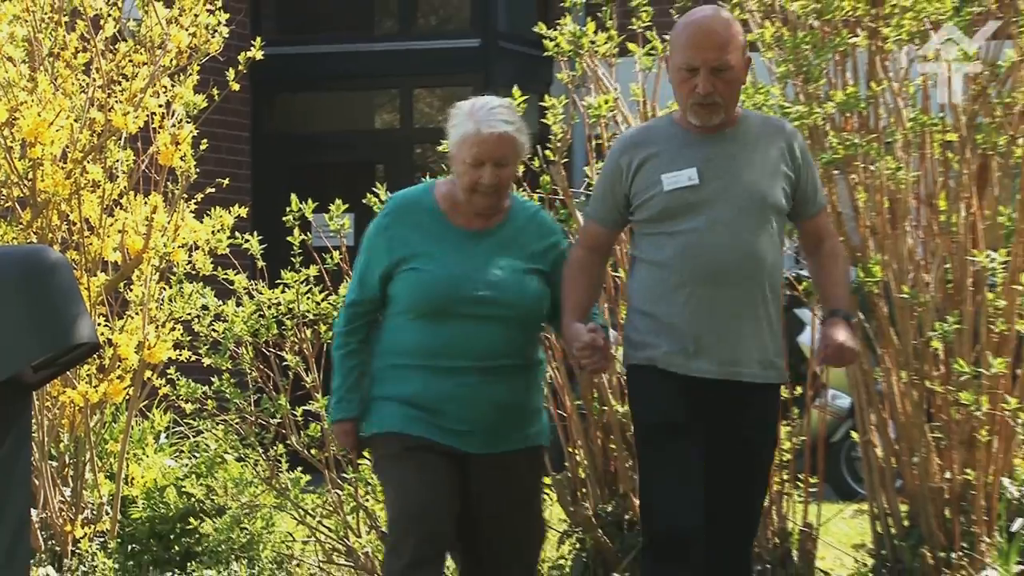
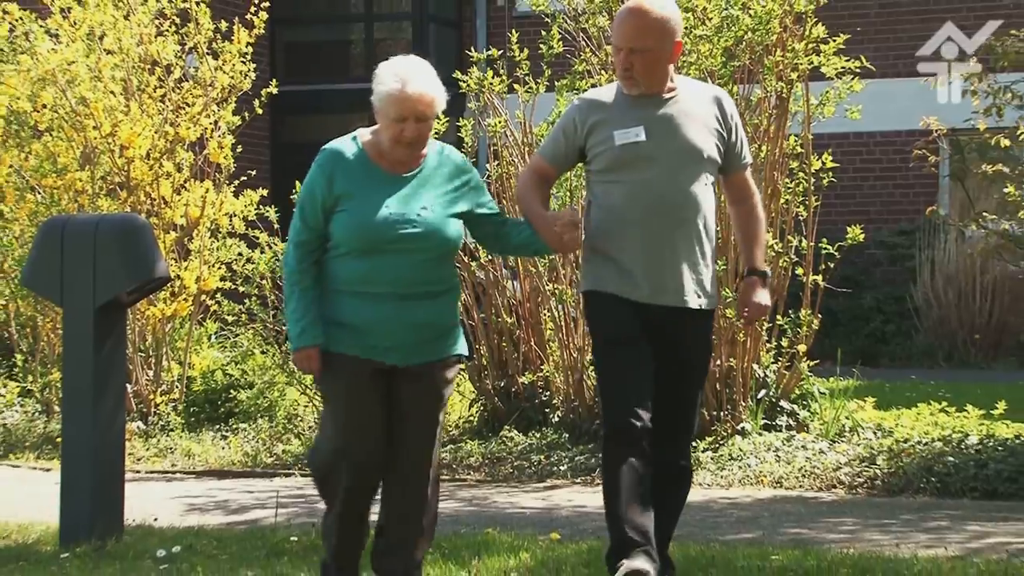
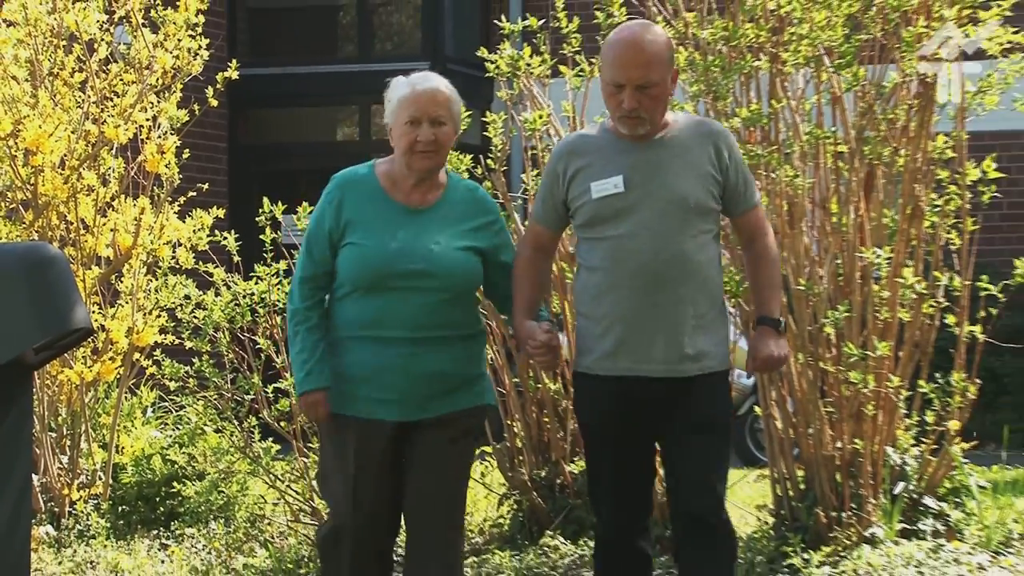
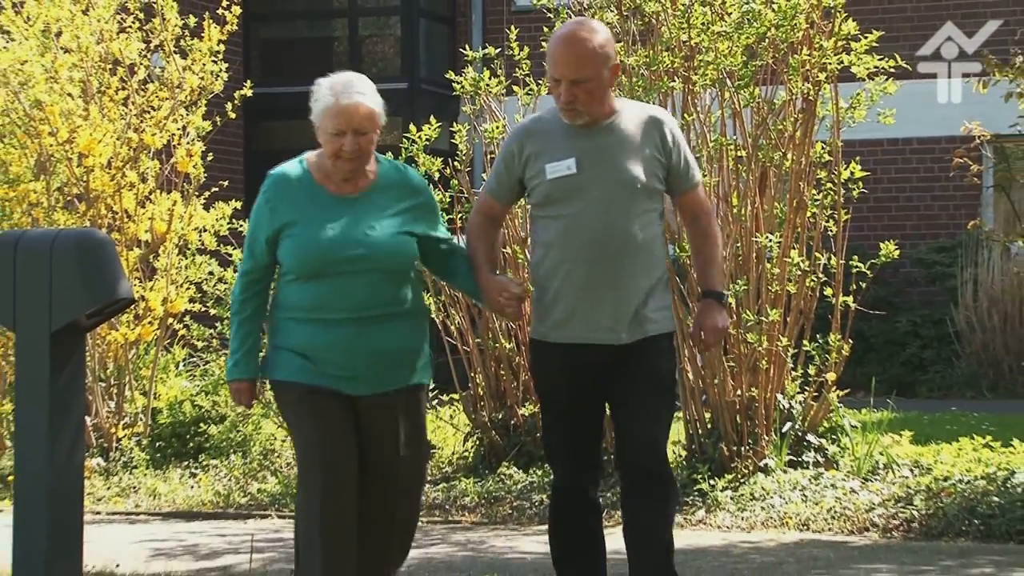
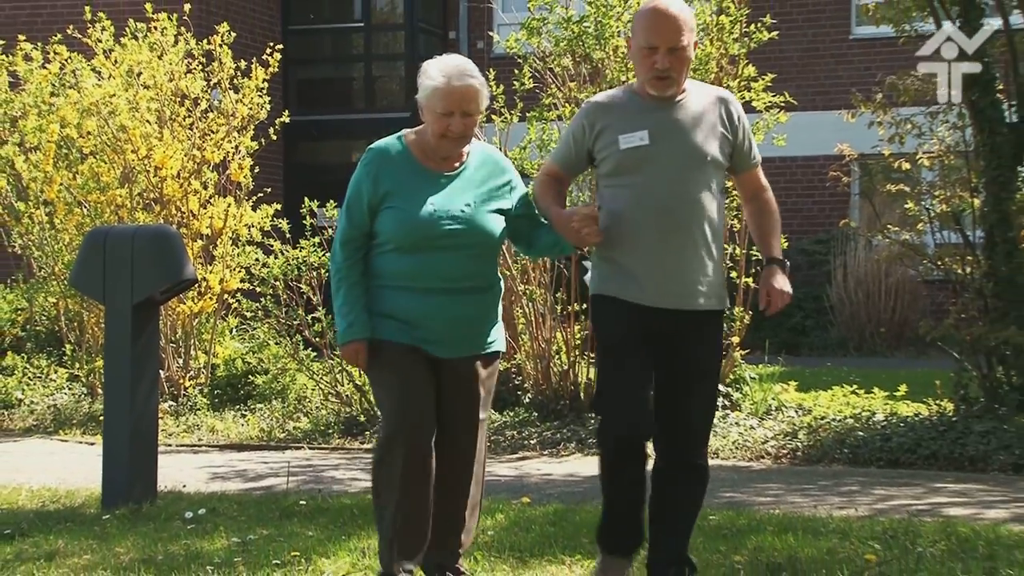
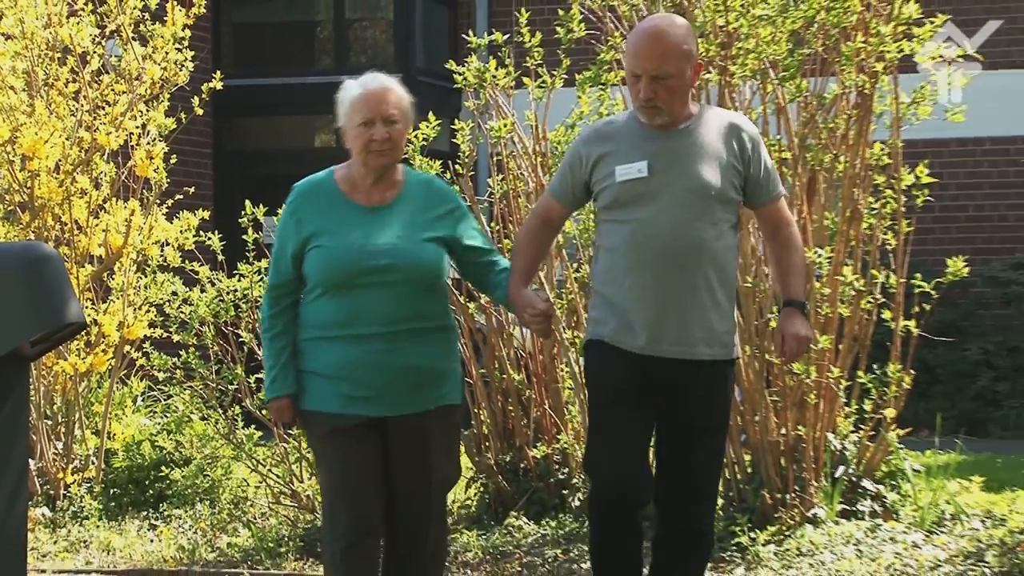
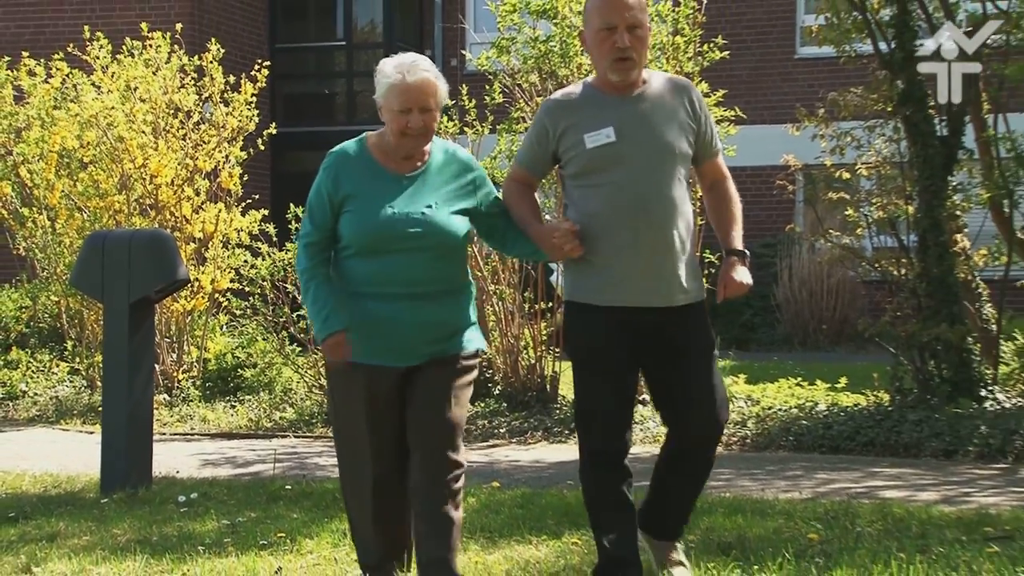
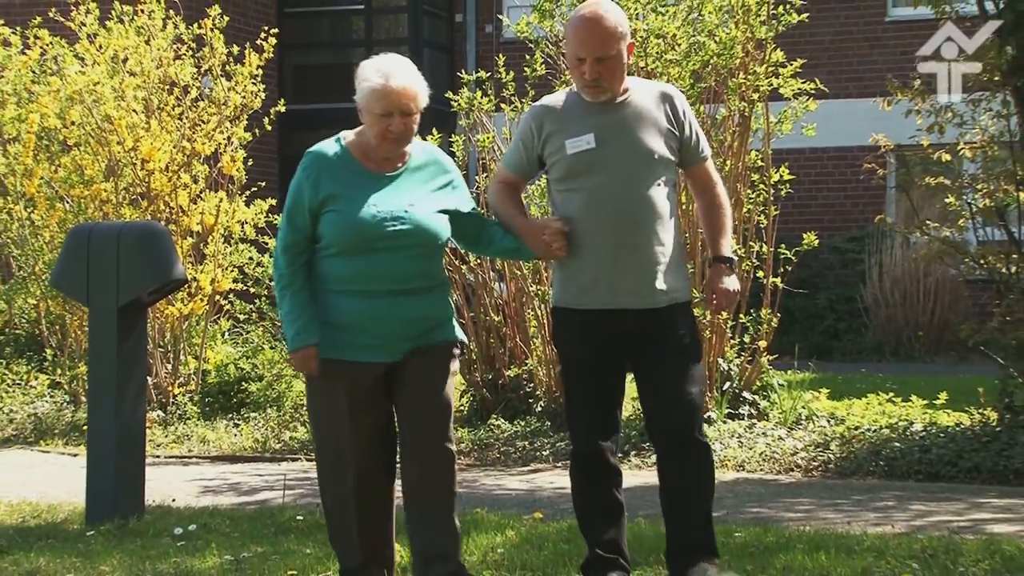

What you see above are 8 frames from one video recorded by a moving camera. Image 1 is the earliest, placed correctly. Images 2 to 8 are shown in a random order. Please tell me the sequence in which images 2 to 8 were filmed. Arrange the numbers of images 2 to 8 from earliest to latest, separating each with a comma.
3, 6, 4, 2, 8, 5, 7
